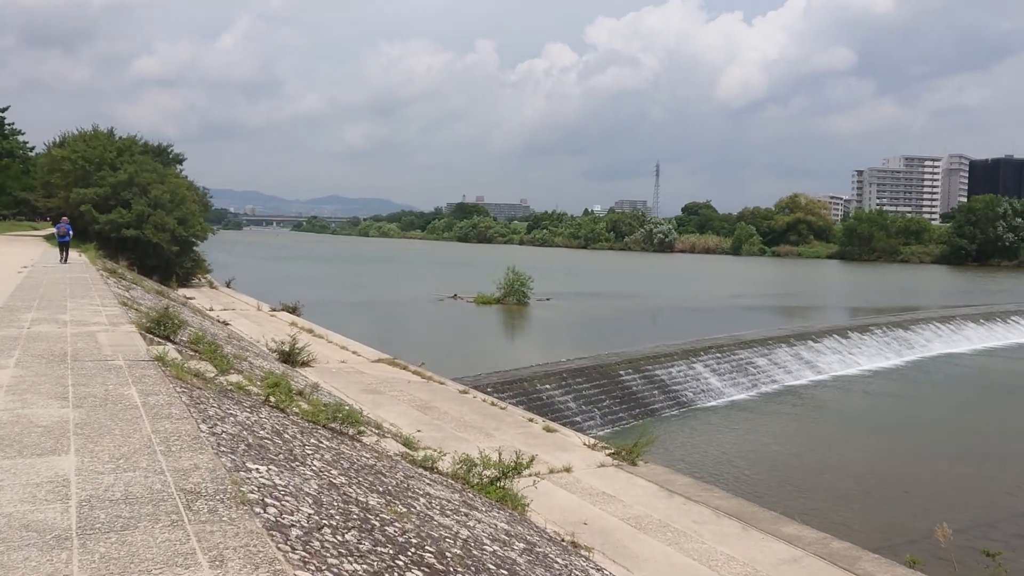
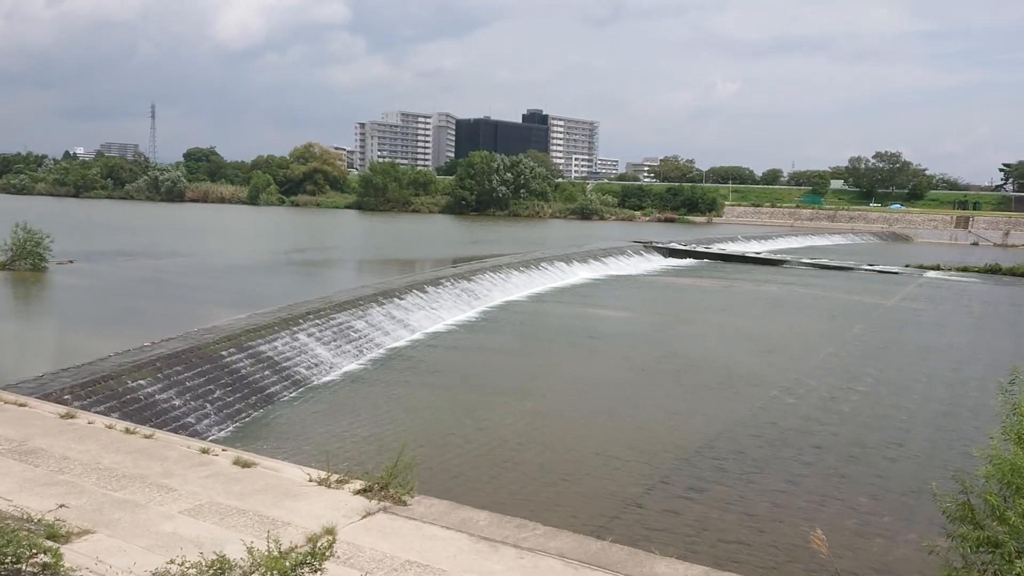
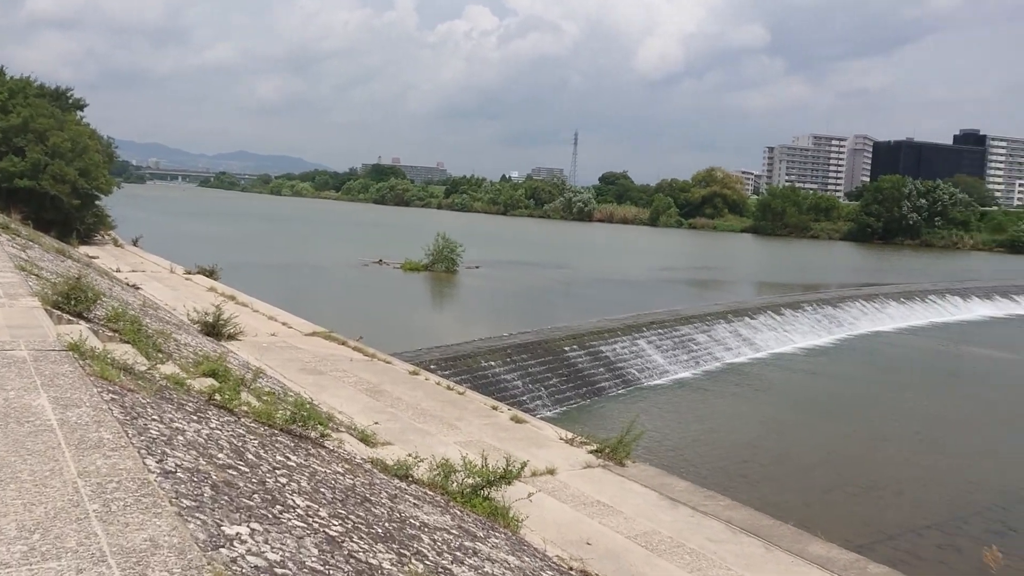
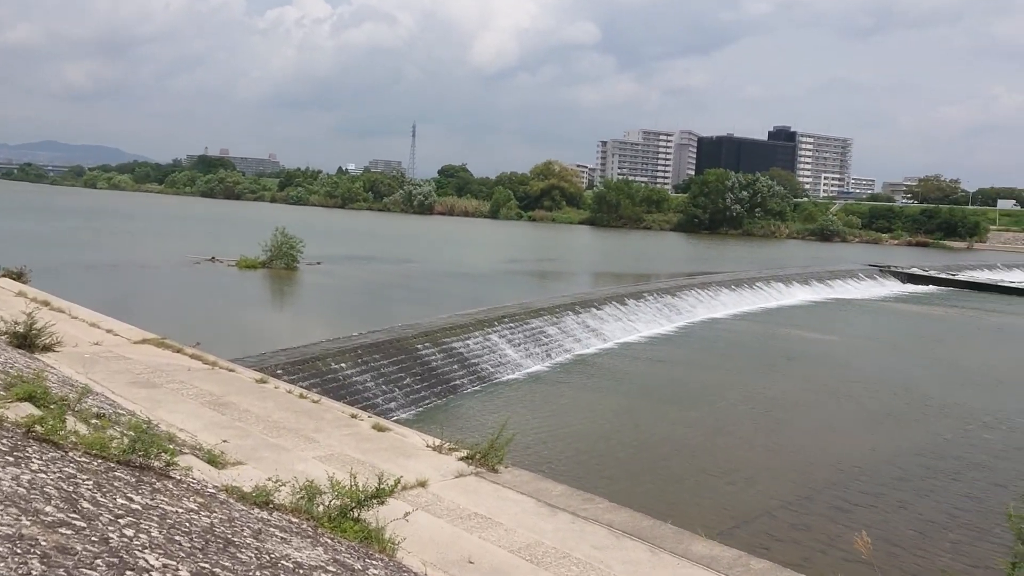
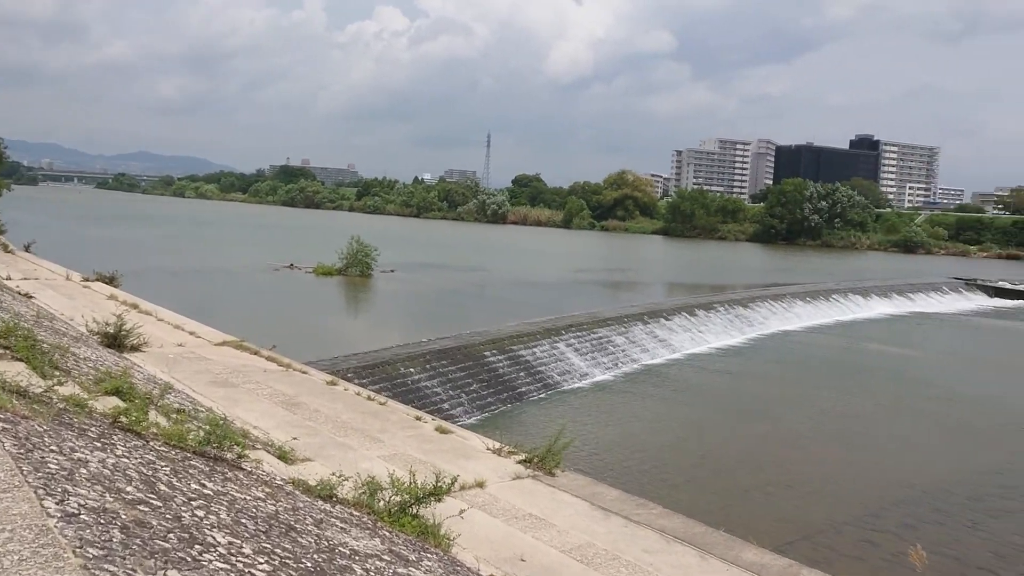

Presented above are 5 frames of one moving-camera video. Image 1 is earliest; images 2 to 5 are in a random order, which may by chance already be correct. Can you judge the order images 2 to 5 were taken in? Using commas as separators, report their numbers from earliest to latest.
3, 5, 4, 2
